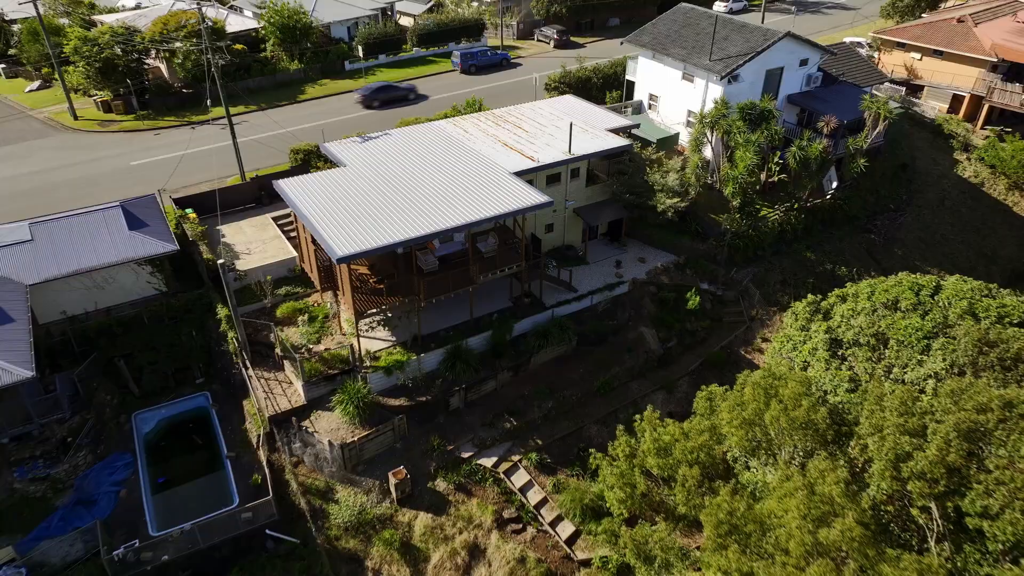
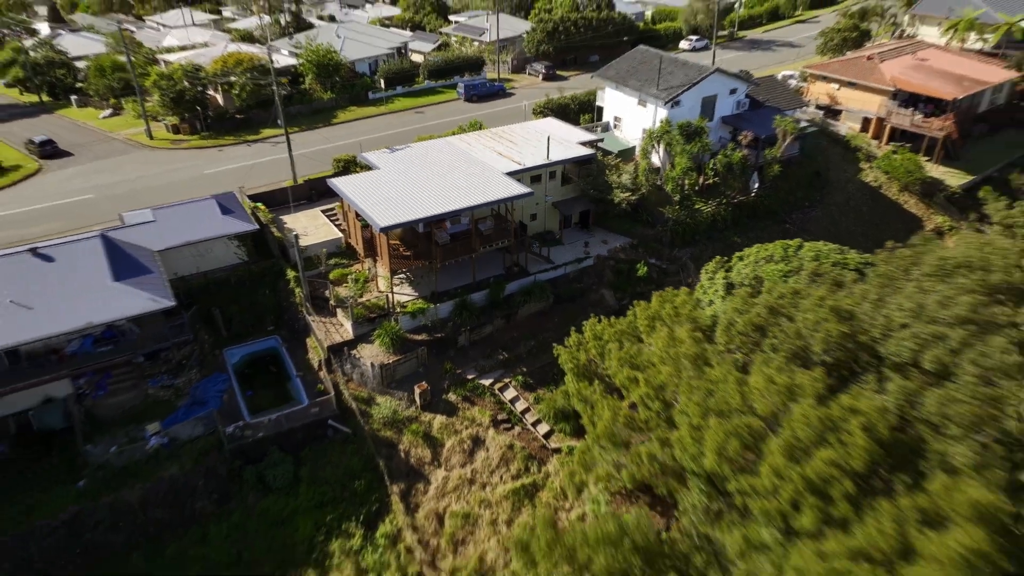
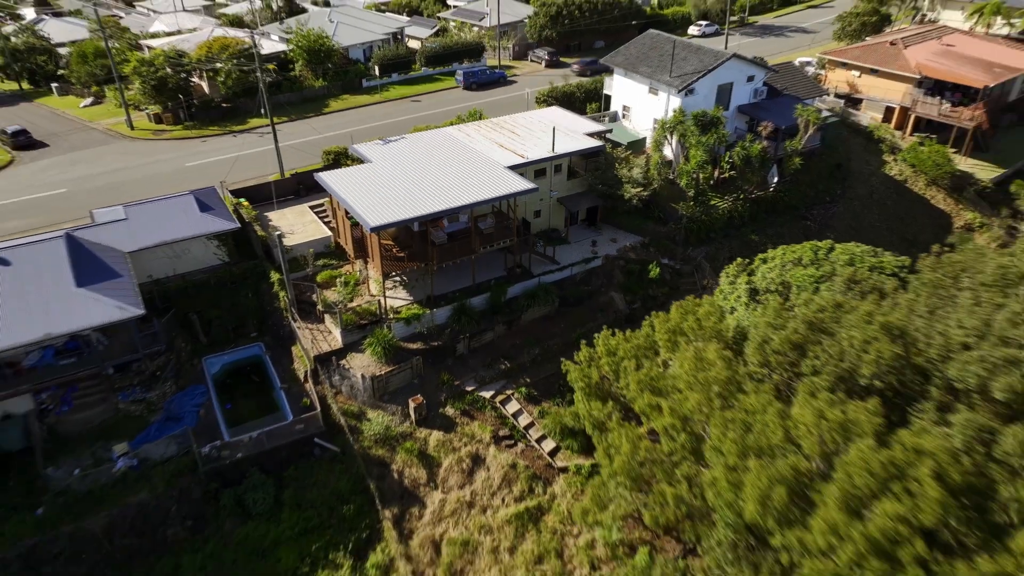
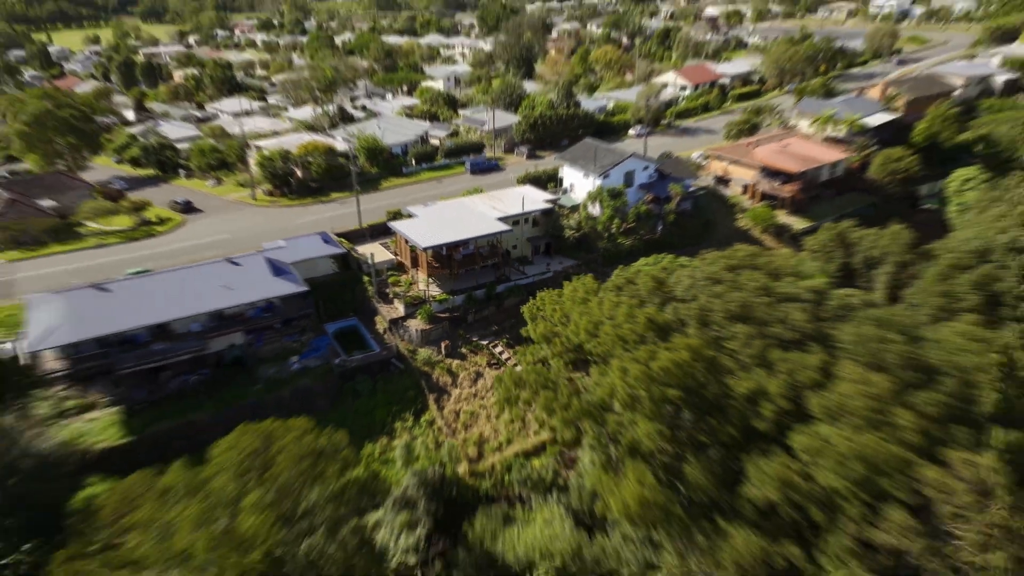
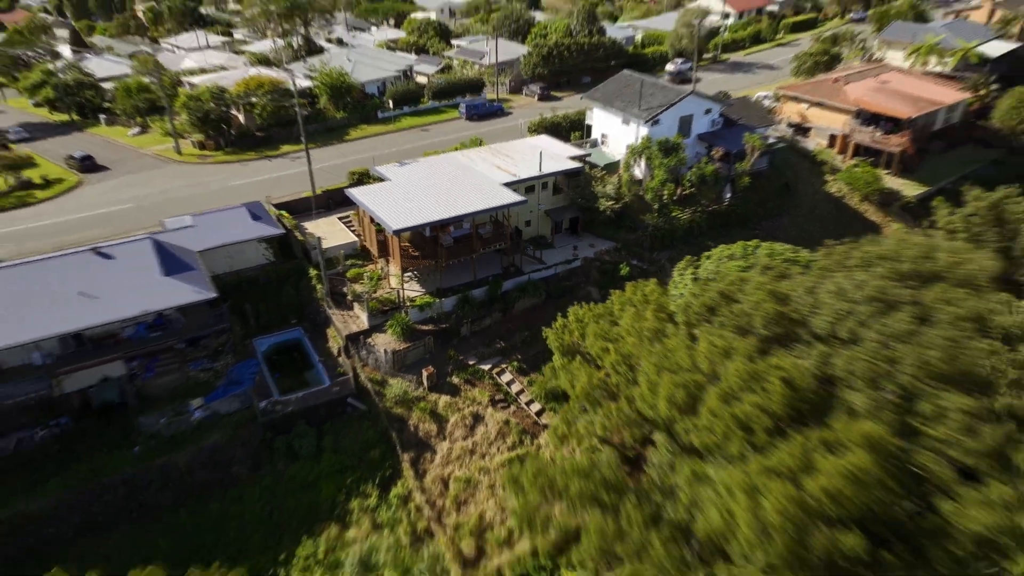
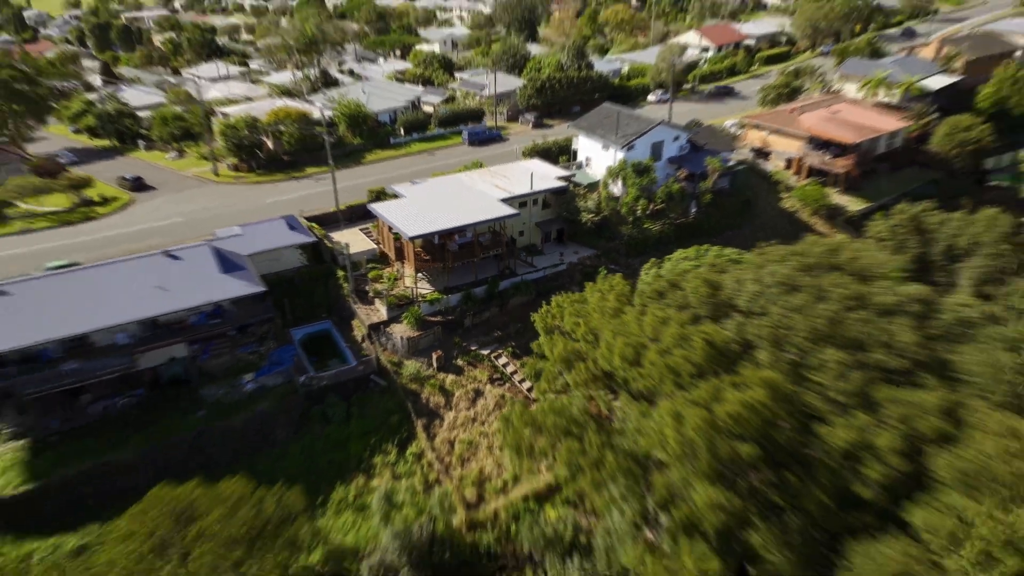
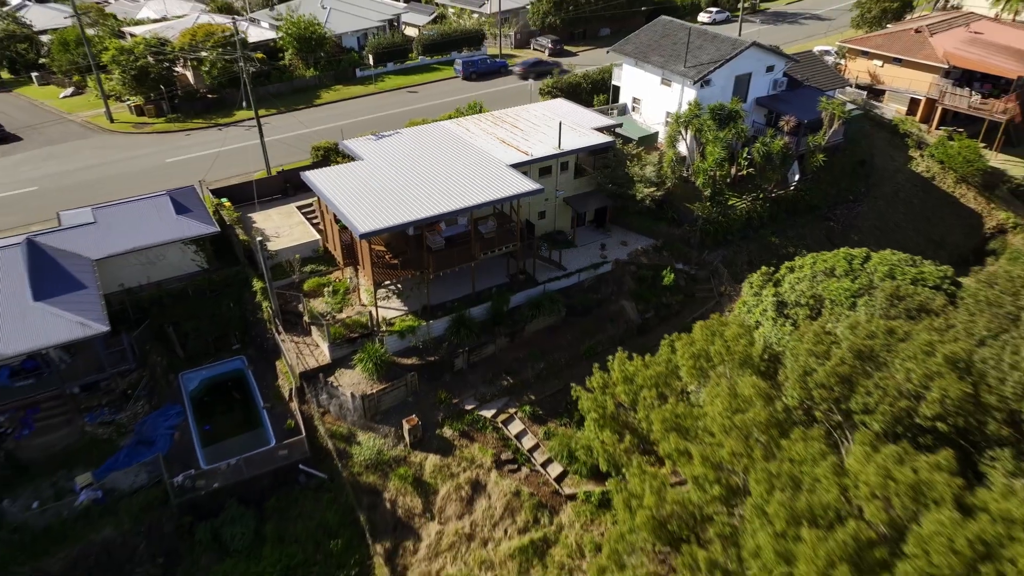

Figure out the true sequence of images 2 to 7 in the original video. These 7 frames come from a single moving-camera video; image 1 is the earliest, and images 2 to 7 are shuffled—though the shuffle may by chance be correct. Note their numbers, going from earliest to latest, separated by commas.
7, 3, 2, 5, 6, 4
